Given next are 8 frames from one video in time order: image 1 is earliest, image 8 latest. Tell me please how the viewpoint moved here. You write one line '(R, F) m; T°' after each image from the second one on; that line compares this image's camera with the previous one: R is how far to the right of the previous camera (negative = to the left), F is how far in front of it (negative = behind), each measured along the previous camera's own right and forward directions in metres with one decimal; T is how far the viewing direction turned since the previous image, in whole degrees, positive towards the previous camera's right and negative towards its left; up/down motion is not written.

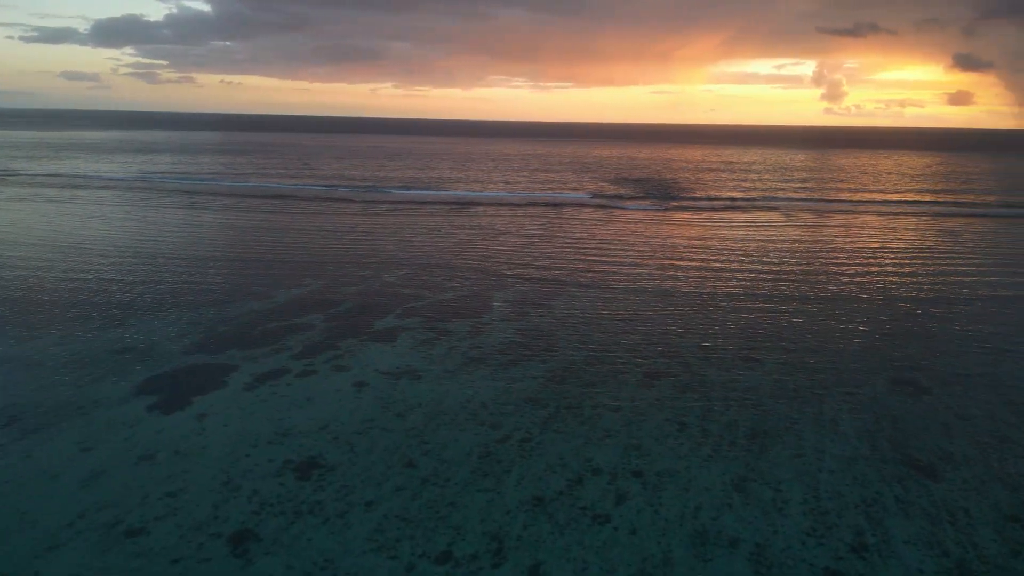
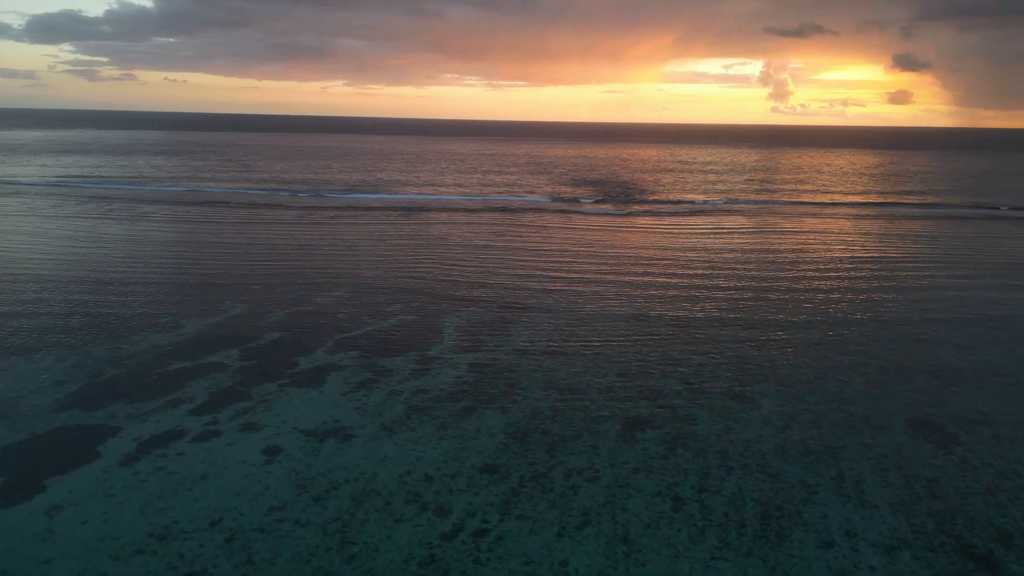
(+0.1, +2.2) m; +3°
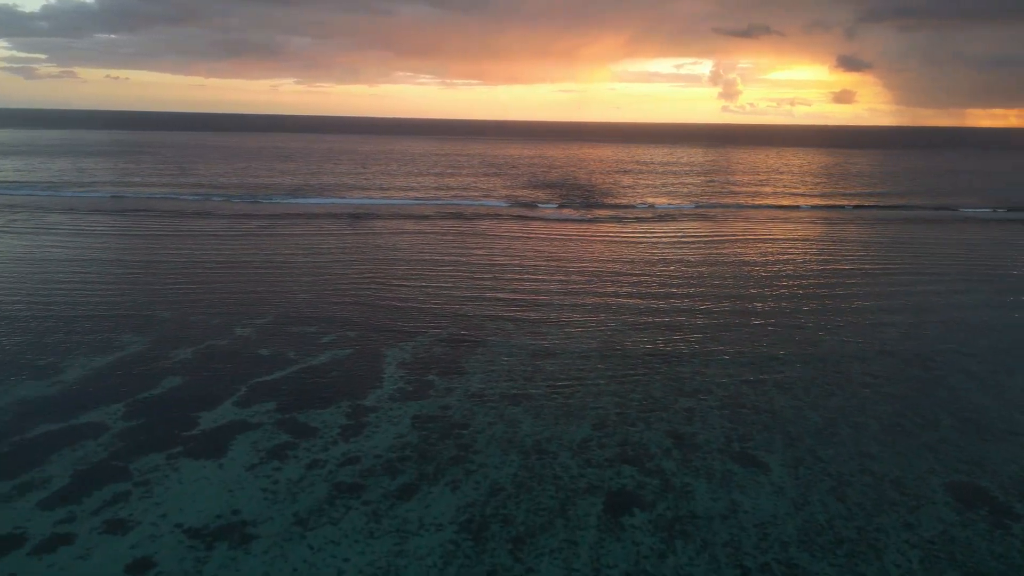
(+0.1, +2.2) m; +3°
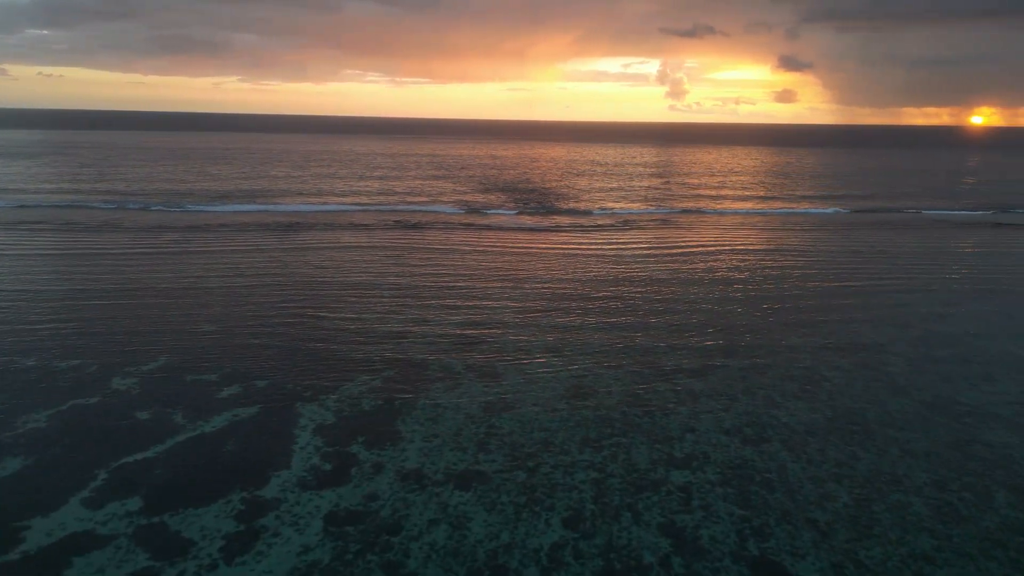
(+0.1, +2.5) m; +4°
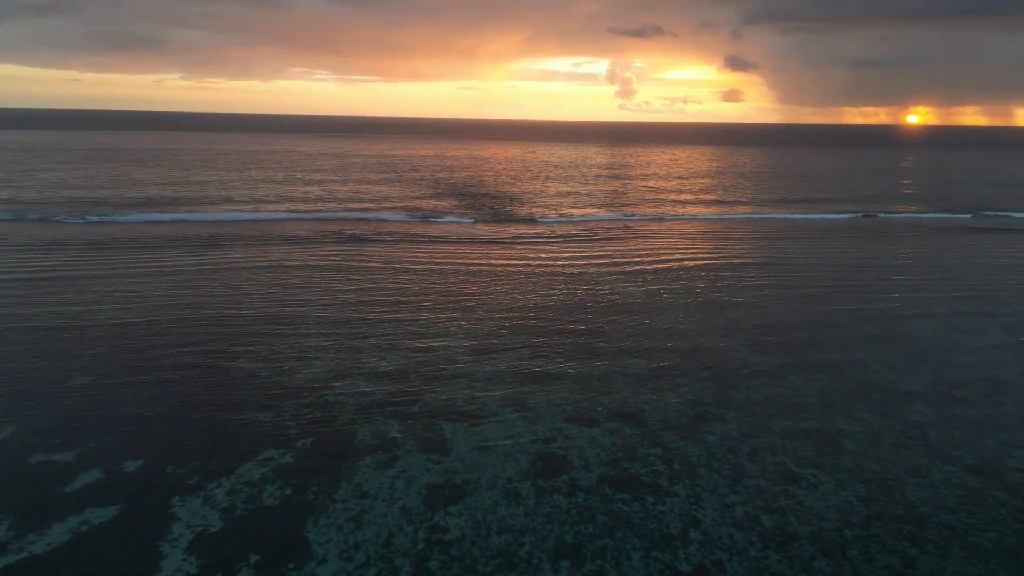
(+0.1, +2.5) m; +4°
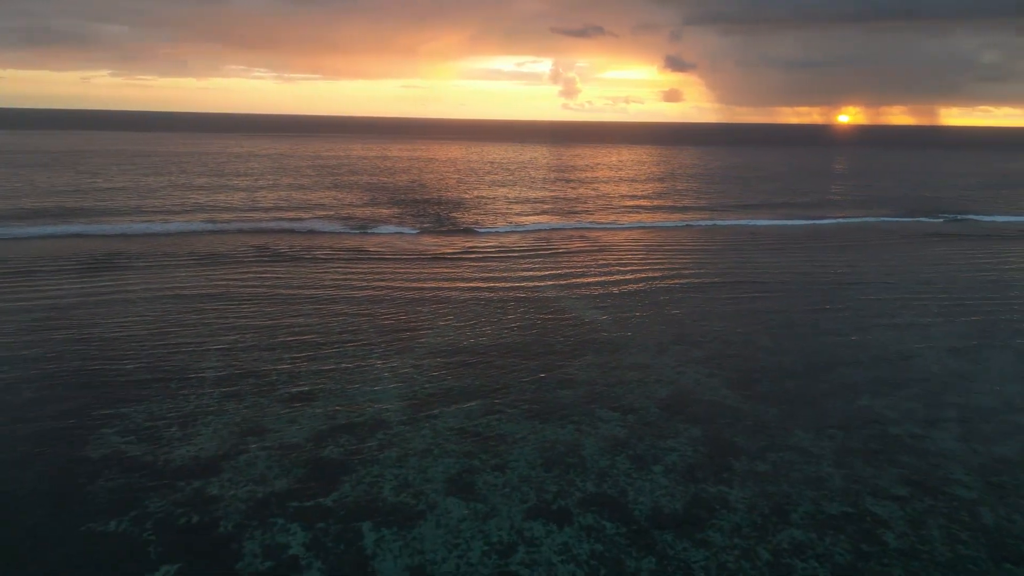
(+0.1, +2.5) m; +4°
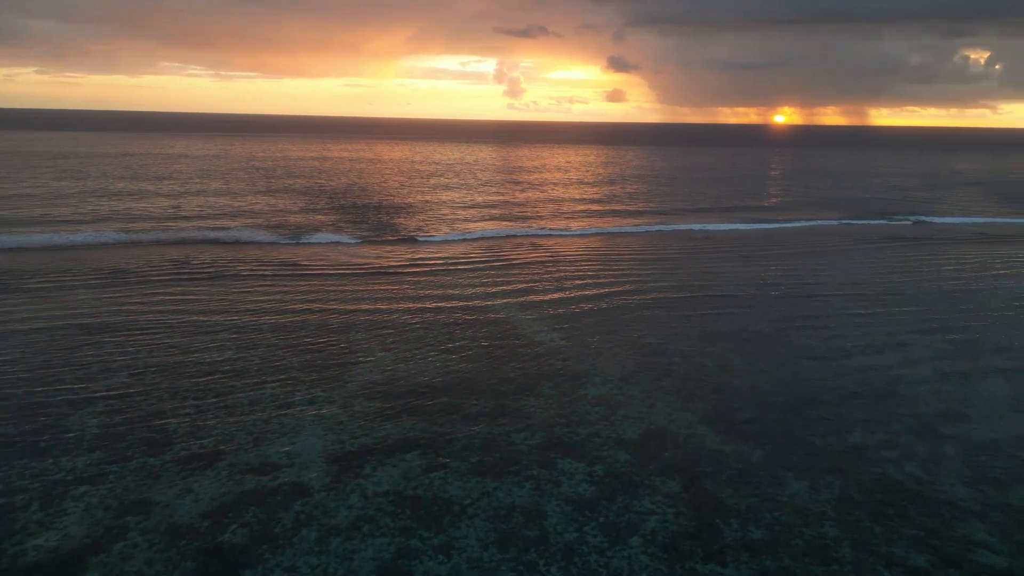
(0.0, +1.6) m; +4°
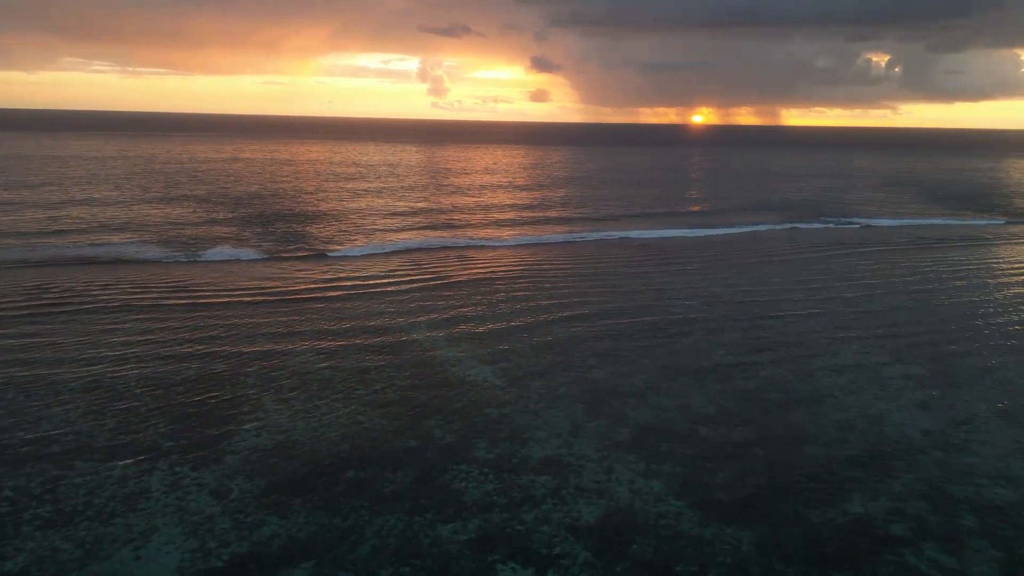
(+0.1, +2.2) m; +5°
